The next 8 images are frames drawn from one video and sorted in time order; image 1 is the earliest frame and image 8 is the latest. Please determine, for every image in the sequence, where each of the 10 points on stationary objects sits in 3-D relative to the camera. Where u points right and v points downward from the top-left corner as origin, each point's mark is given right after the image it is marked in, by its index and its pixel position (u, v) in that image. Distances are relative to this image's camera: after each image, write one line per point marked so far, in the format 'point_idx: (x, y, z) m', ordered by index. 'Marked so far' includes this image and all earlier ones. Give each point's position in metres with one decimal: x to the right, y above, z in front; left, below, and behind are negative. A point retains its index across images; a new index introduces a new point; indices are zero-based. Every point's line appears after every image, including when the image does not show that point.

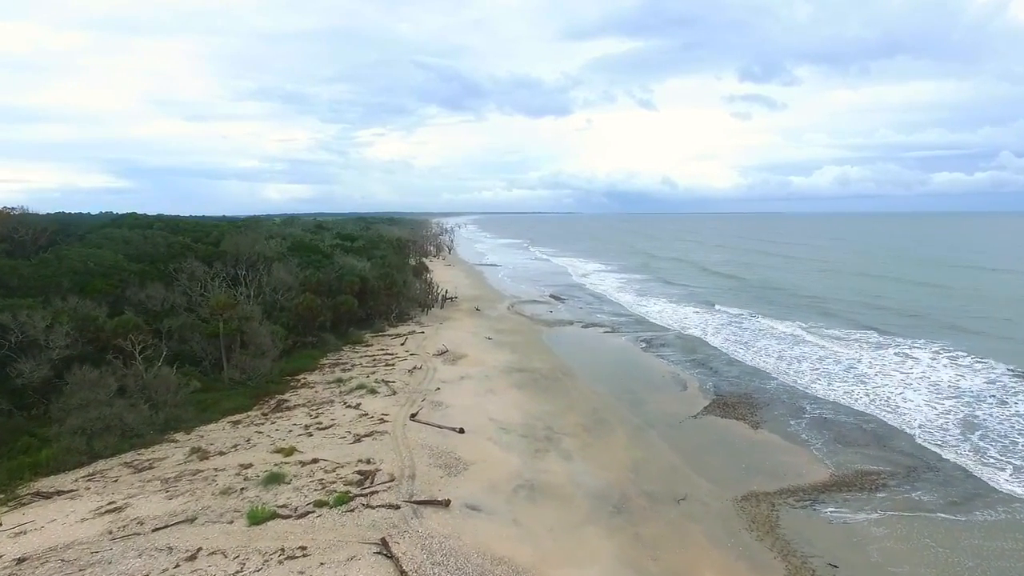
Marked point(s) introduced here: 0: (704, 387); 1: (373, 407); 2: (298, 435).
0: (+5.8, -3.0, +18.8) m
1: (-3.4, -2.9, +15.2) m
2: (-4.6, -3.2, +13.5) m
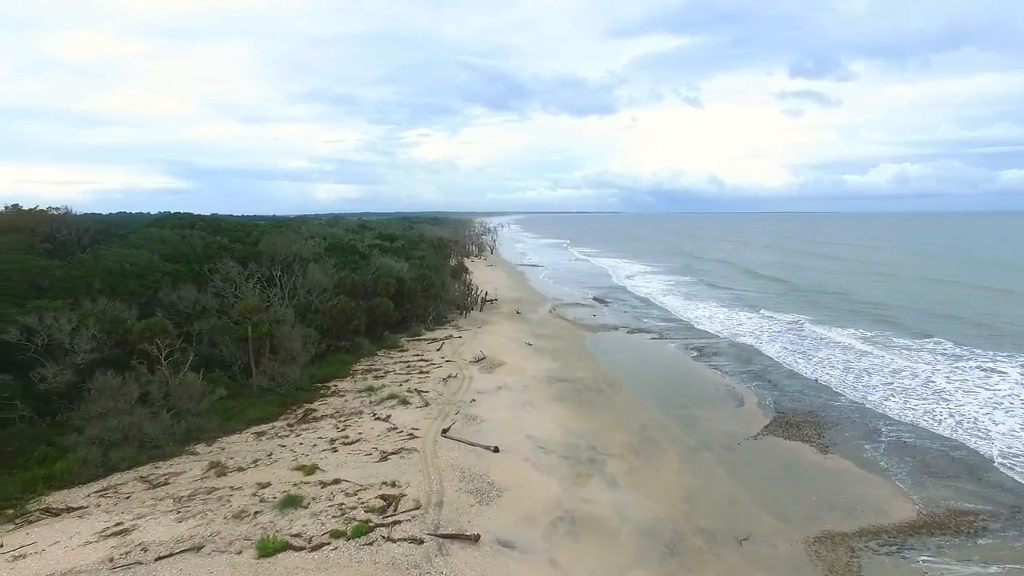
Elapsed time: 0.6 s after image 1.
0: (+6.9, -3.1, +17.2) m
1: (-2.5, -3.0, +14.3) m
2: (-3.8, -3.3, +12.6) m
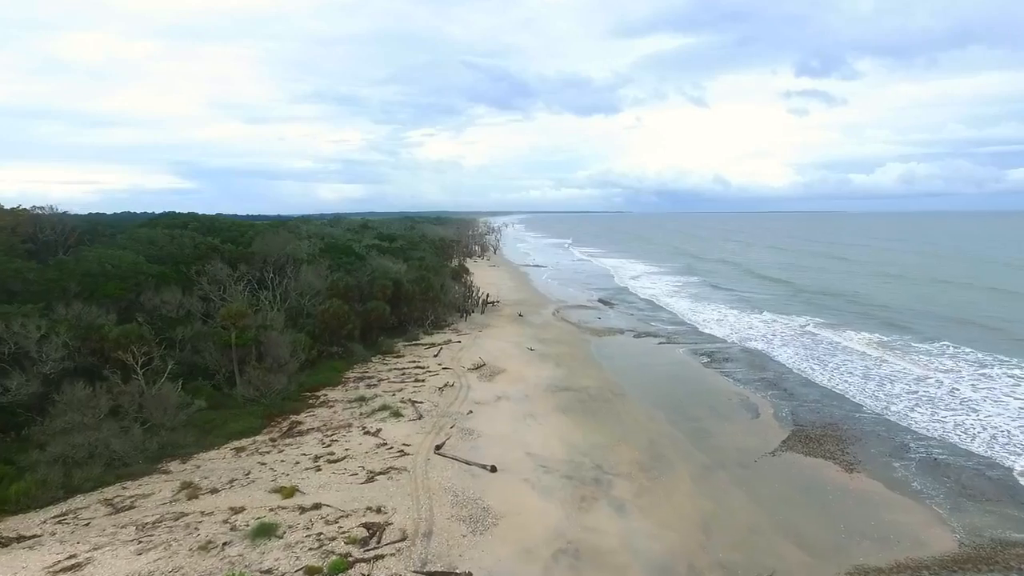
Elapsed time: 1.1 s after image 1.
0: (+6.9, -3.2, +16.1) m
1: (-2.5, -3.1, +13.3) m
2: (-3.9, -3.4, +11.6) m
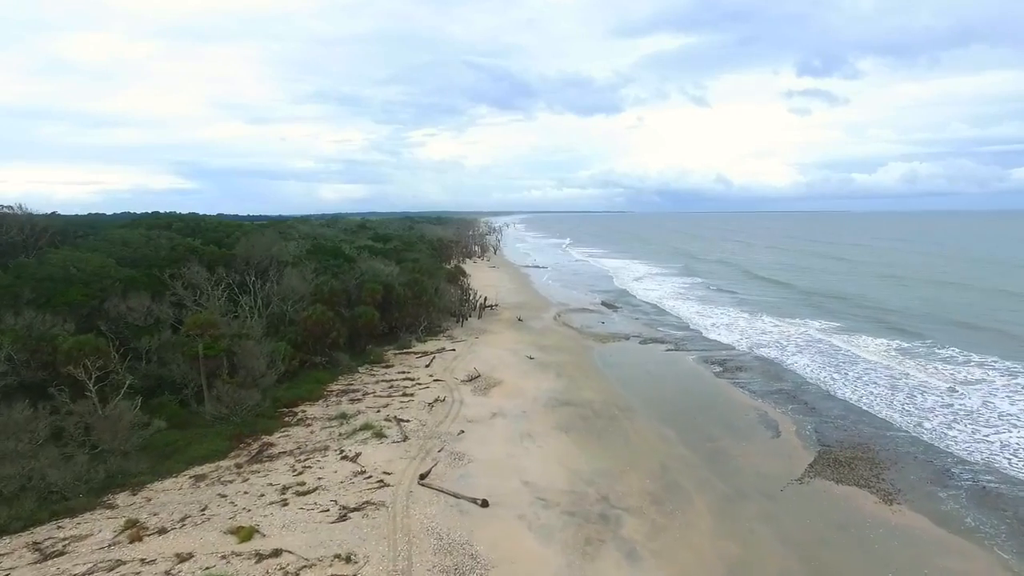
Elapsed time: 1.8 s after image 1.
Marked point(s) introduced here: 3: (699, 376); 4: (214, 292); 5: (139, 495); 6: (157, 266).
0: (+6.8, -3.4, +14.6) m
1: (-2.6, -3.3, +11.8) m
2: (-4.0, -3.5, +10.2) m
3: (+5.9, -2.8, +19.5) m
4: (-9.1, -0.1, +19.0) m
5: (-6.3, -3.5, +10.6) m
6: (-11.1, +0.7, +19.5) m
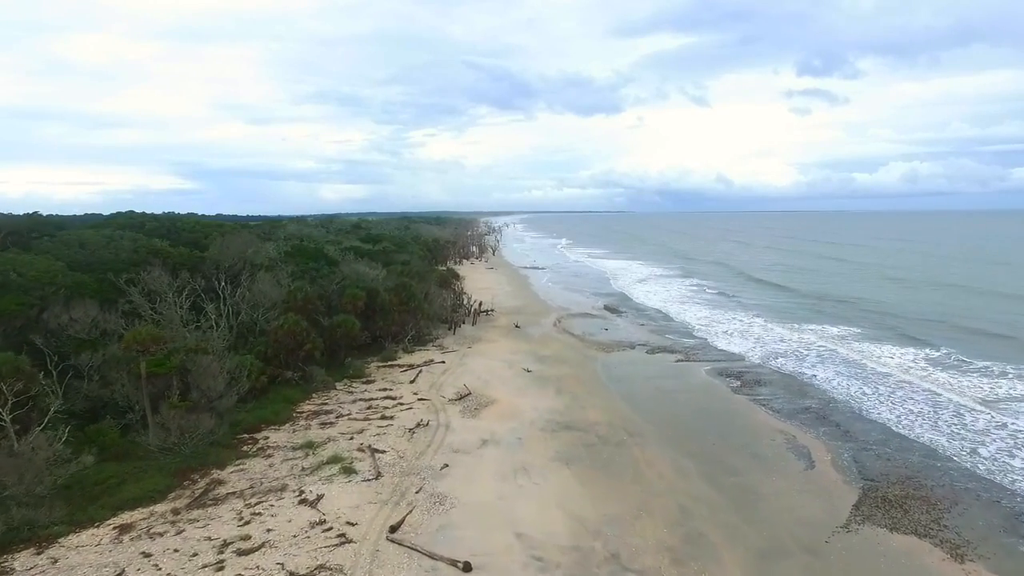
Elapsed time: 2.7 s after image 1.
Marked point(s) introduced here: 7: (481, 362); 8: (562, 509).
0: (+6.7, -3.5, +12.7) m
1: (-2.7, -3.4, +9.9) m
2: (-4.1, -3.7, +8.3) m
3: (+5.7, -2.9, +17.6) m
4: (-9.2, -0.3, +17.1) m
5: (-6.5, -3.7, +8.7) m
6: (-11.2, +0.5, +17.6) m
7: (-1.0, -2.3, +19.4) m
8: (+0.8, -3.6, +10.3) m
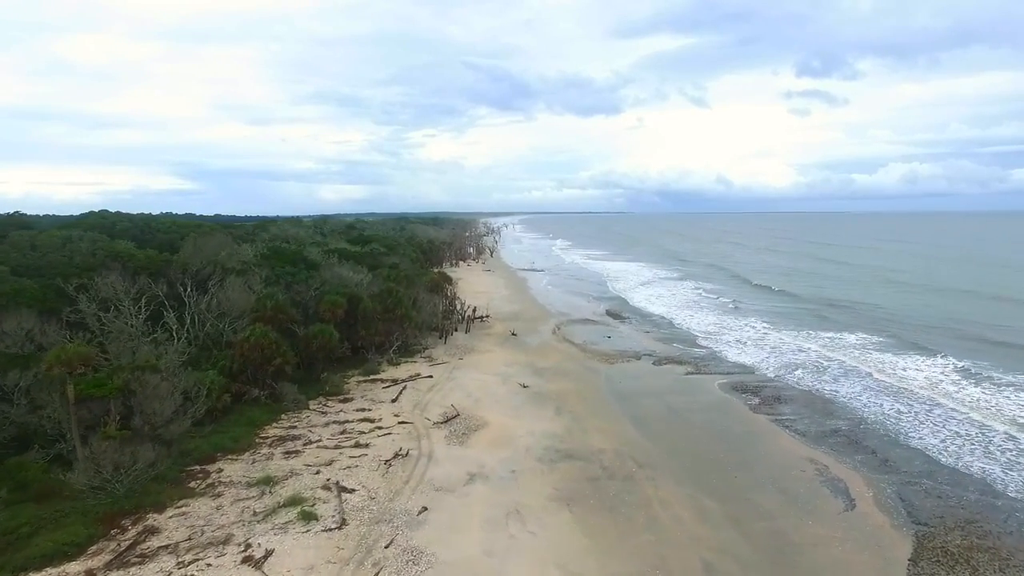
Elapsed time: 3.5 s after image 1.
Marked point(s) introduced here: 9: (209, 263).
0: (+6.5, -3.7, +10.9) m
1: (-2.9, -3.6, +8.1) m
2: (-4.3, -3.9, +6.5) m
3: (+5.6, -3.1, +15.8) m
4: (-9.3, -0.5, +15.3) m
5: (-6.6, -3.9, +6.9) m
6: (-11.4, +0.3, +15.8) m
7: (-1.1, -2.5, +17.6) m
8: (+0.7, -3.8, +8.5) m
9: (-9.2, +0.9, +19.0) m
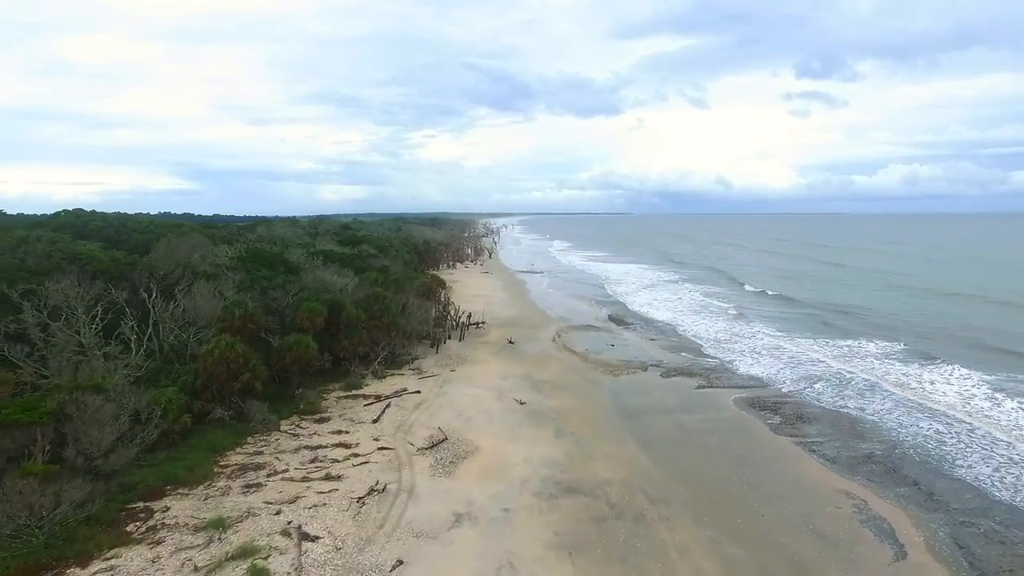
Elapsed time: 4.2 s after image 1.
0: (+6.4, -3.9, +9.4) m
1: (-3.0, -3.8, +6.6) m
2: (-4.4, -4.0, +4.9) m
3: (+5.5, -3.3, +14.3) m
4: (-9.5, -0.6, +13.7) m
5: (-6.7, -4.0, +5.4) m
6: (-11.5, +0.2, +14.3) m
7: (-1.2, -2.6, +16.1) m
8: (+0.6, -3.9, +6.9) m
9: (-9.3, +0.7, +17.5) m
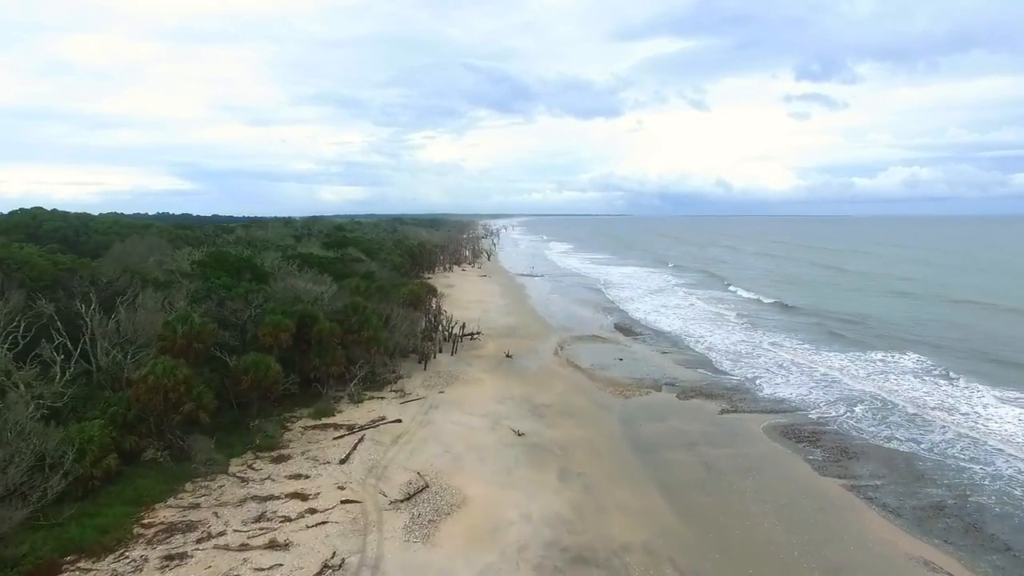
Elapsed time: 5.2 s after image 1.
0: (+6.3, -4.2, +7.1) m
1: (-3.1, -4.0, +4.3) m
2: (-4.4, -4.2, +2.7) m
3: (+5.4, -3.6, +12.0) m
4: (-9.5, -0.8, +11.5) m
5: (-6.8, -4.2, +3.1) m
6: (-11.6, 0.0, +12.0) m
7: (-1.3, -2.9, +13.8) m
8: (+0.5, -4.2, +4.7) m
9: (-9.4, +0.5, +15.2) m
